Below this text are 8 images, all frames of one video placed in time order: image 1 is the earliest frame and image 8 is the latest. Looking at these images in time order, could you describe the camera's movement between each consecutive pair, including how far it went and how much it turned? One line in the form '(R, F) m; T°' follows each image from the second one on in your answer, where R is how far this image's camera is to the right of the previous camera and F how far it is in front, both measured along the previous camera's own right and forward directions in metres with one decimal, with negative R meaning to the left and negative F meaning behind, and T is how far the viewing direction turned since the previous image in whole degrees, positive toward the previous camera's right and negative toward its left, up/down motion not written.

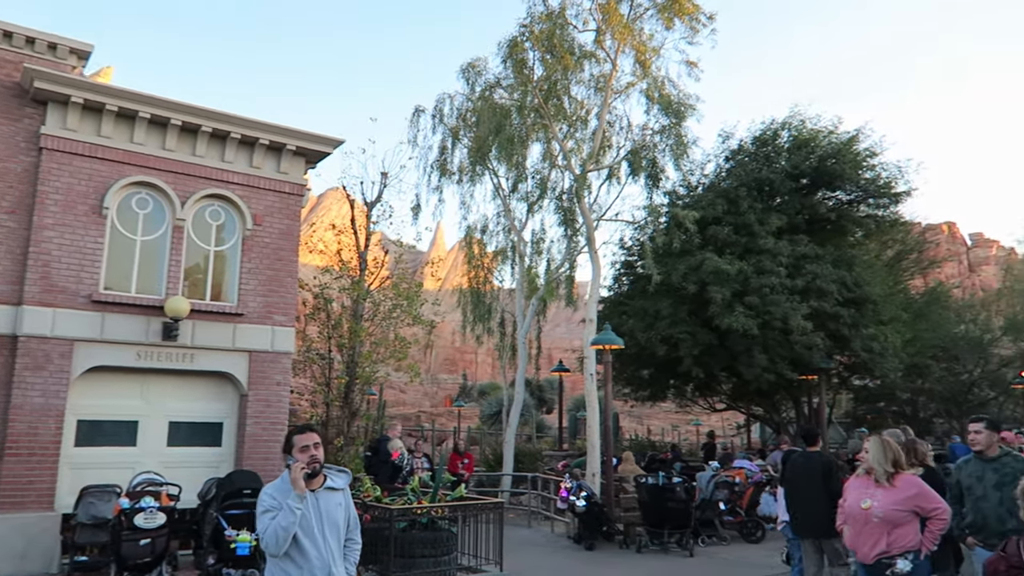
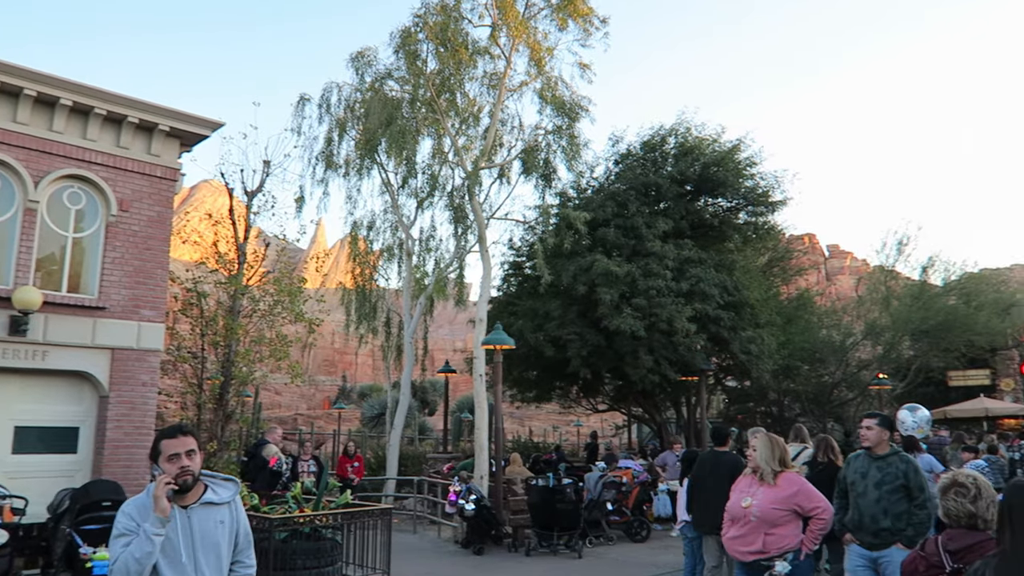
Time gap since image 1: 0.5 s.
(-0.1, +0.4) m; +9°
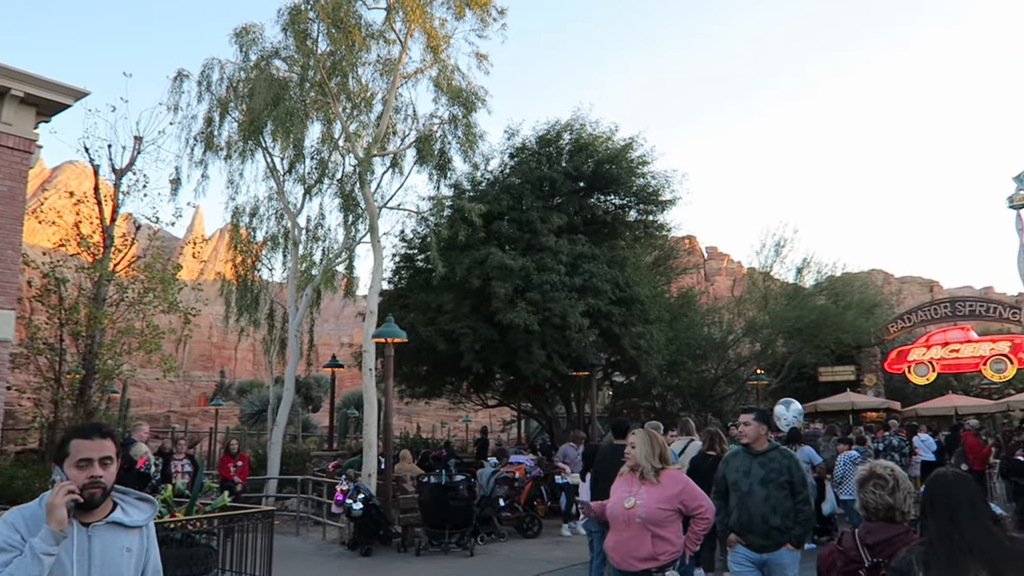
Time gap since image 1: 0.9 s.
(-0.1, +0.4) m; +8°
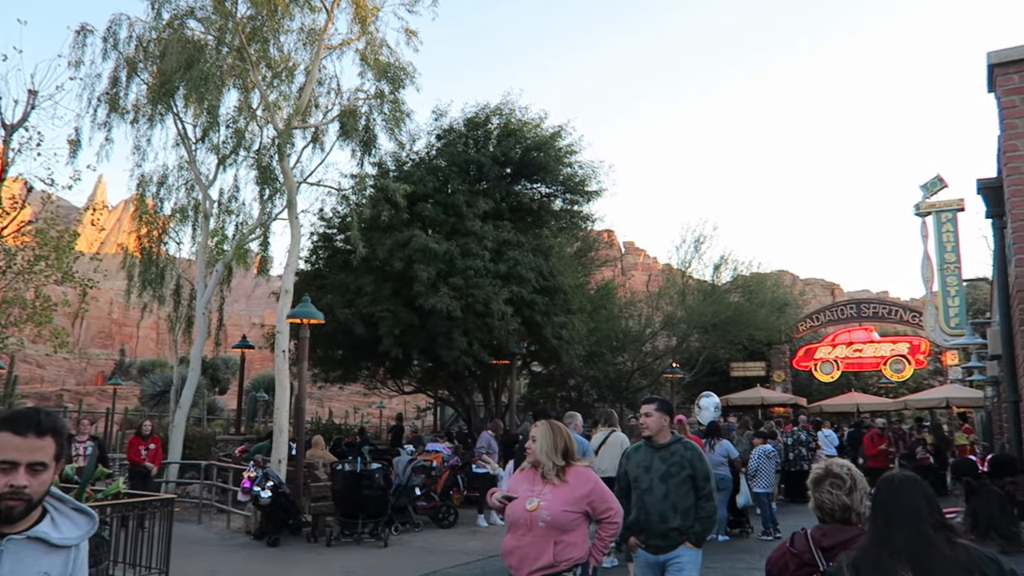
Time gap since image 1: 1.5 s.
(-0.1, +0.4) m; +6°
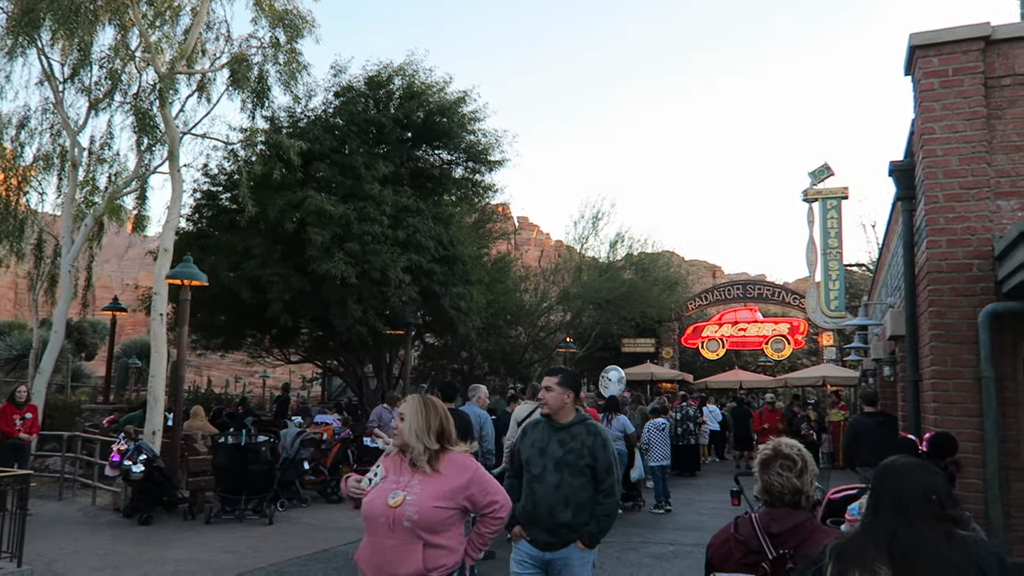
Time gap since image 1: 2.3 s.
(-0.2, +0.4) m; +8°
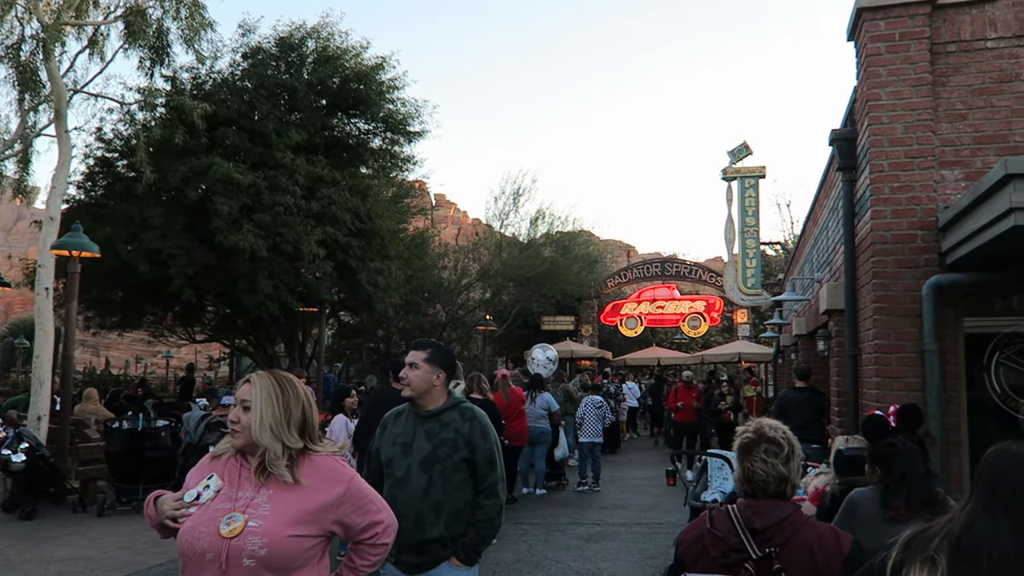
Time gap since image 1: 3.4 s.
(-0.1, +0.5) m; +6°
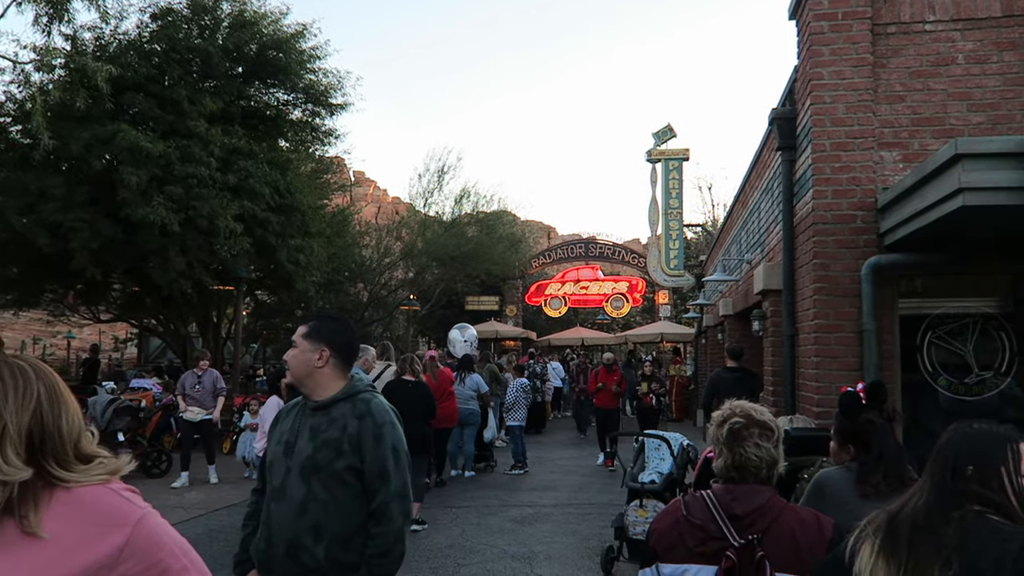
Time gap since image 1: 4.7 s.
(-0.2, +0.3) m; +6°
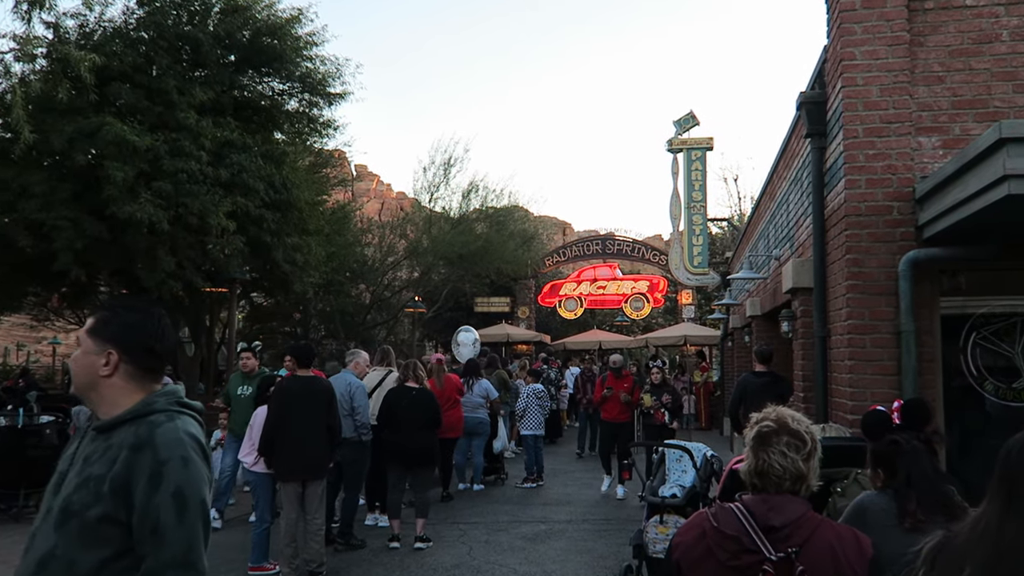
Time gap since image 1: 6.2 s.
(+0.1, +1.0) m; -1°
